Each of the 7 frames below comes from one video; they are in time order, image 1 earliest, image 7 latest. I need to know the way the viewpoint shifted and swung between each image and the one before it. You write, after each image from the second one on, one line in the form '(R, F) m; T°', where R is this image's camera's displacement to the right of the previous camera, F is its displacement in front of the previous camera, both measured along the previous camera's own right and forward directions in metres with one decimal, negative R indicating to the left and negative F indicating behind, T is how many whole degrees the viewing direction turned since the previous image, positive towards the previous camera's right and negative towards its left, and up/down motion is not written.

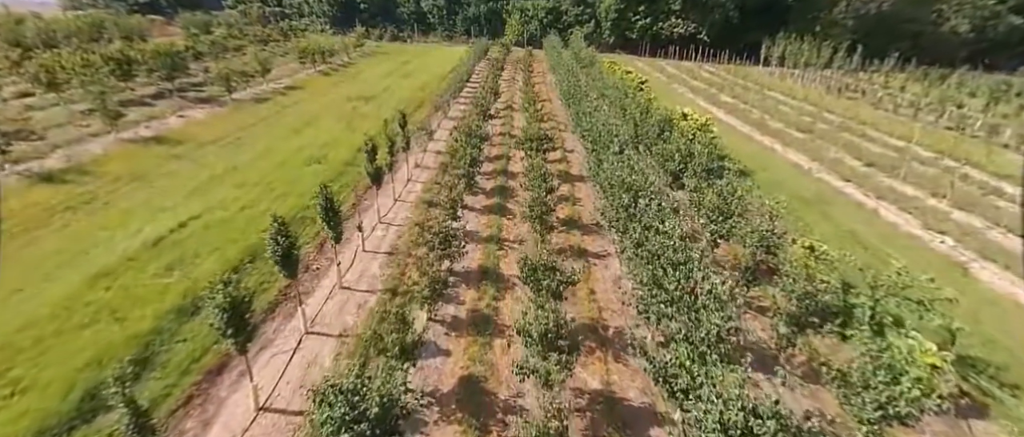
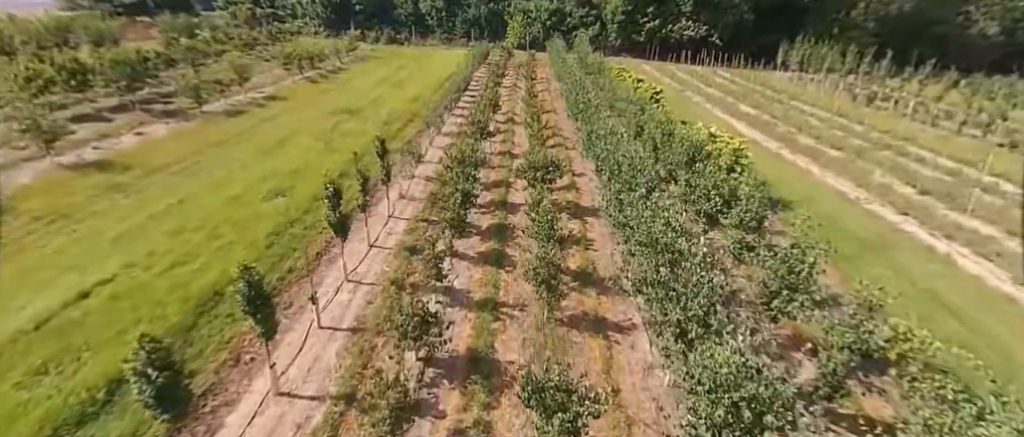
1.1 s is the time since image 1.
(+0.1, +3.4) m; 0°
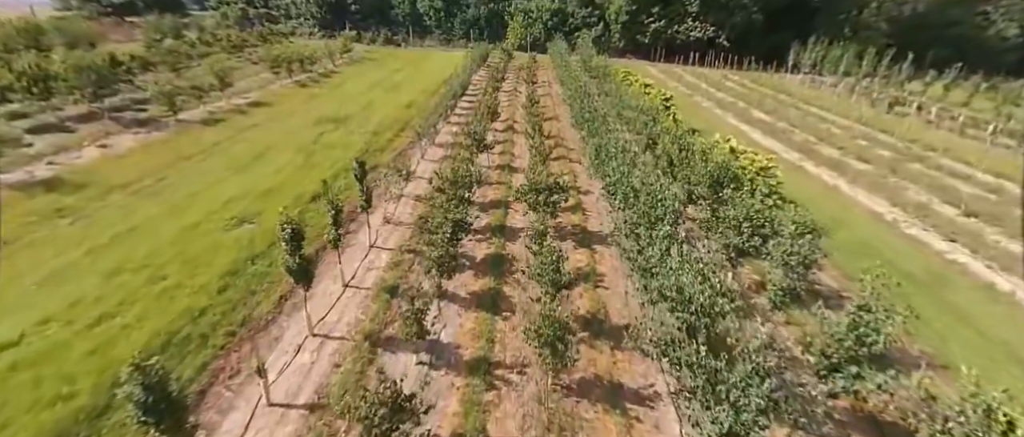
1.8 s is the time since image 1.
(+0.1, +2.2) m; 0°
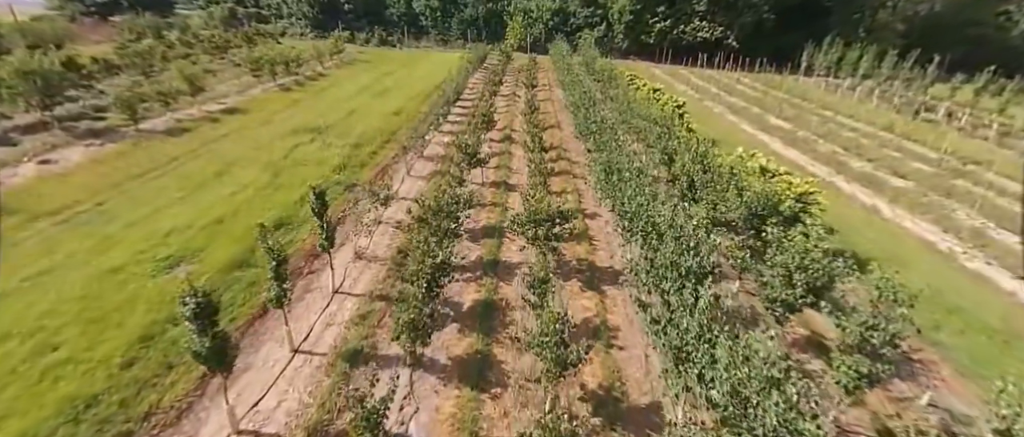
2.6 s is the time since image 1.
(+0.2, +2.7) m; 0°
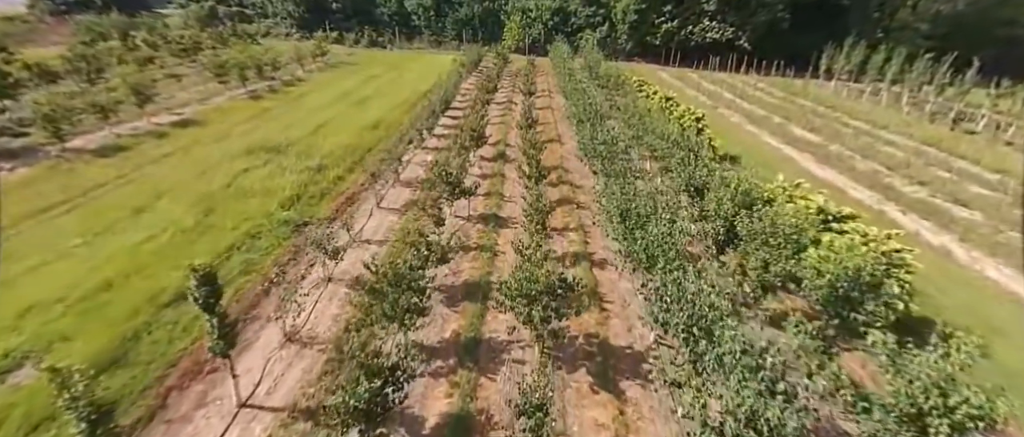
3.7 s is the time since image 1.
(+0.4, +3.8) m; 0°
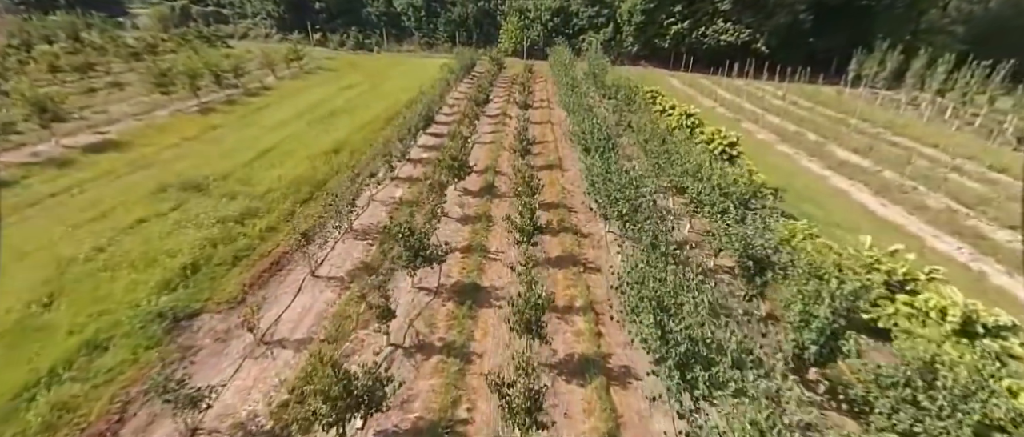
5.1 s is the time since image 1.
(+0.5, +4.9) m; 0°
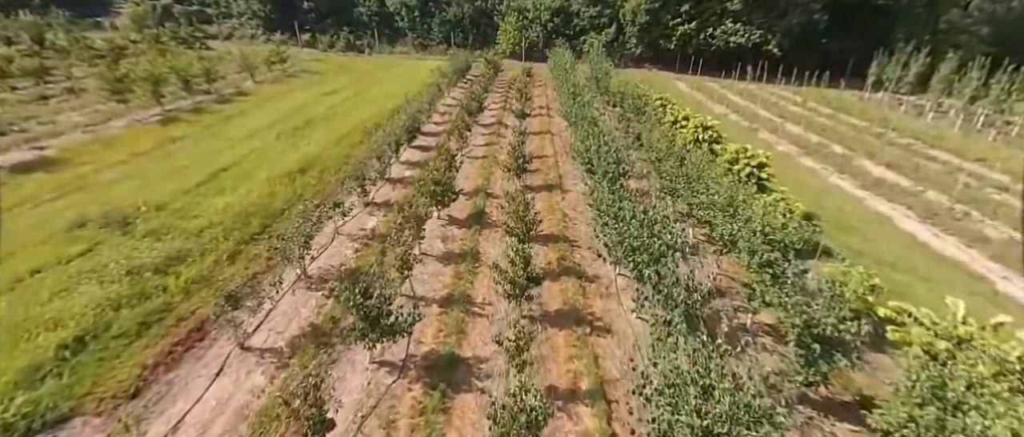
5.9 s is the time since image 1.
(+0.3, +2.9) m; 0°
